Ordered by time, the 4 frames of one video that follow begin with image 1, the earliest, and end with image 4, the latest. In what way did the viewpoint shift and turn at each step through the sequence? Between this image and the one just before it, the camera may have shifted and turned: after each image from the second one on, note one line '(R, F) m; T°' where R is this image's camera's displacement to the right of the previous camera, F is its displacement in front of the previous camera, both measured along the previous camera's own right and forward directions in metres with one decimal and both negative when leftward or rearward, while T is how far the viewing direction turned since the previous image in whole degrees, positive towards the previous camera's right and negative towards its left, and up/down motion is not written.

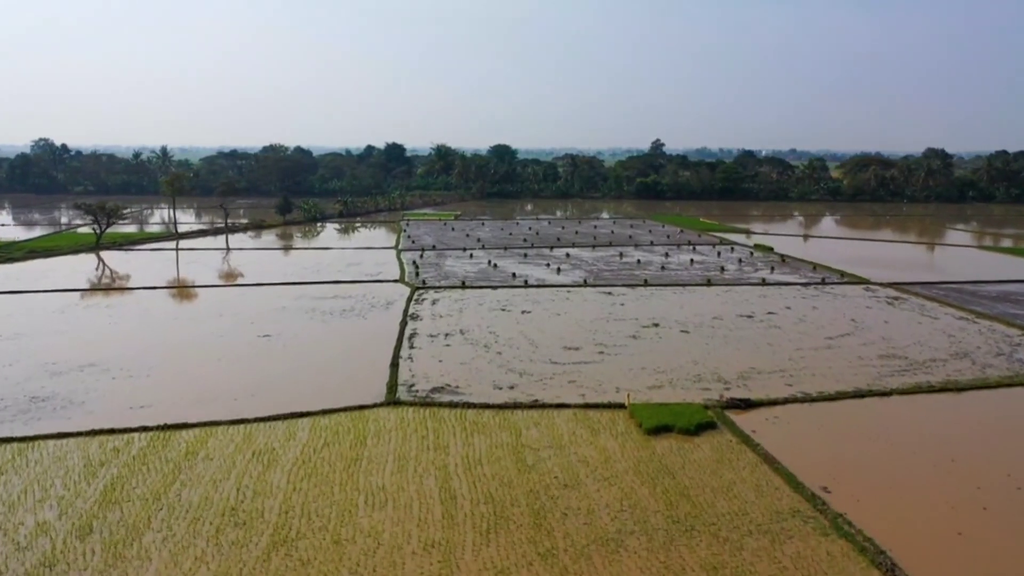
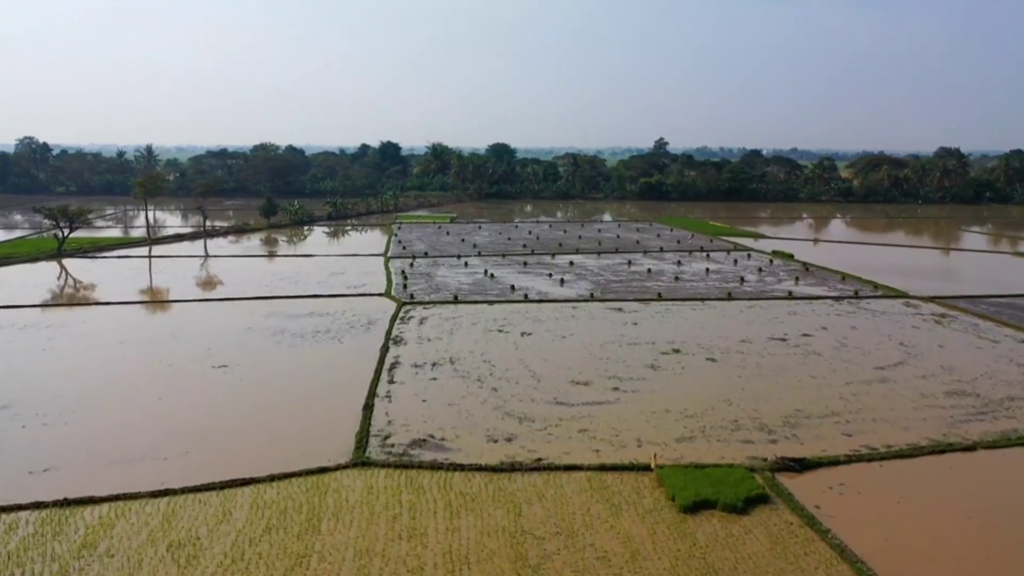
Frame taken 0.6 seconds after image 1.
(0.0, +2.9) m; 0°
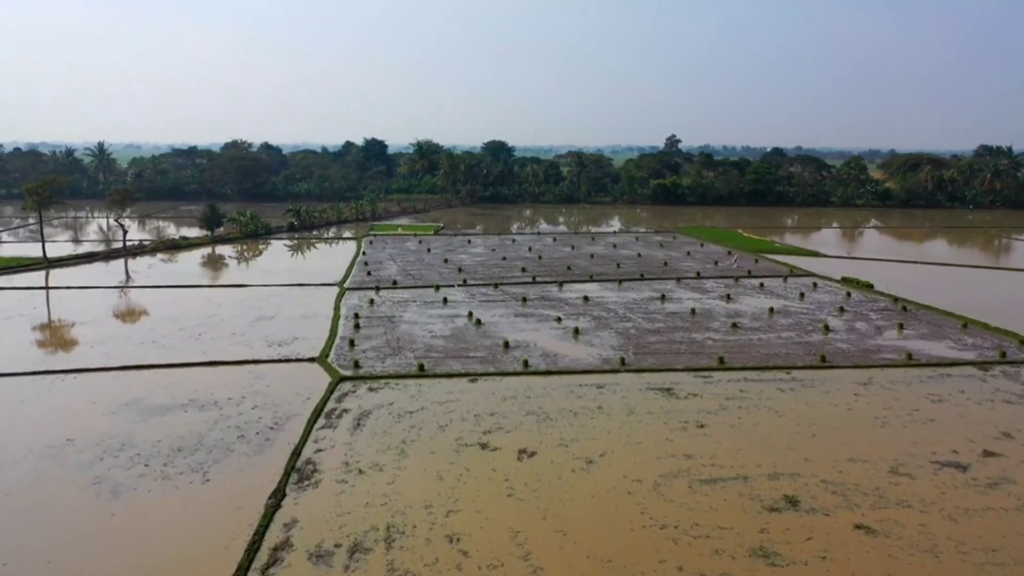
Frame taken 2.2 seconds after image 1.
(+0.1, +8.0) m; 0°
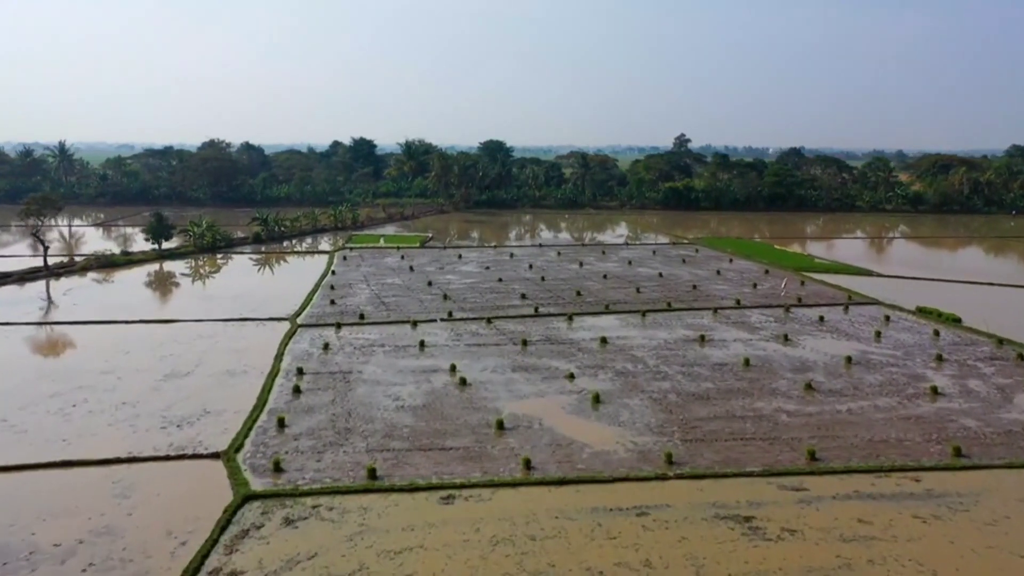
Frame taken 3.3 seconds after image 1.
(0.0, +5.4) m; 0°
